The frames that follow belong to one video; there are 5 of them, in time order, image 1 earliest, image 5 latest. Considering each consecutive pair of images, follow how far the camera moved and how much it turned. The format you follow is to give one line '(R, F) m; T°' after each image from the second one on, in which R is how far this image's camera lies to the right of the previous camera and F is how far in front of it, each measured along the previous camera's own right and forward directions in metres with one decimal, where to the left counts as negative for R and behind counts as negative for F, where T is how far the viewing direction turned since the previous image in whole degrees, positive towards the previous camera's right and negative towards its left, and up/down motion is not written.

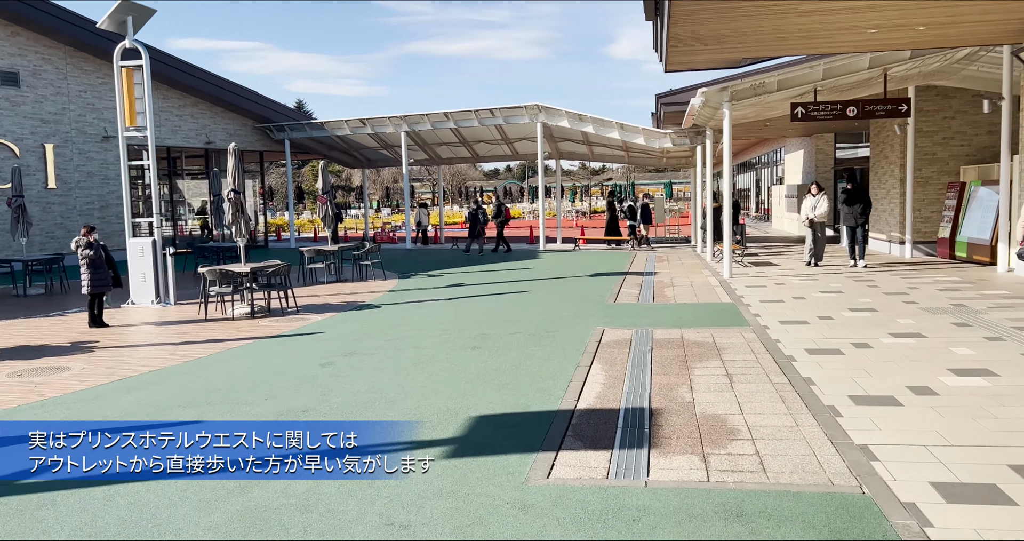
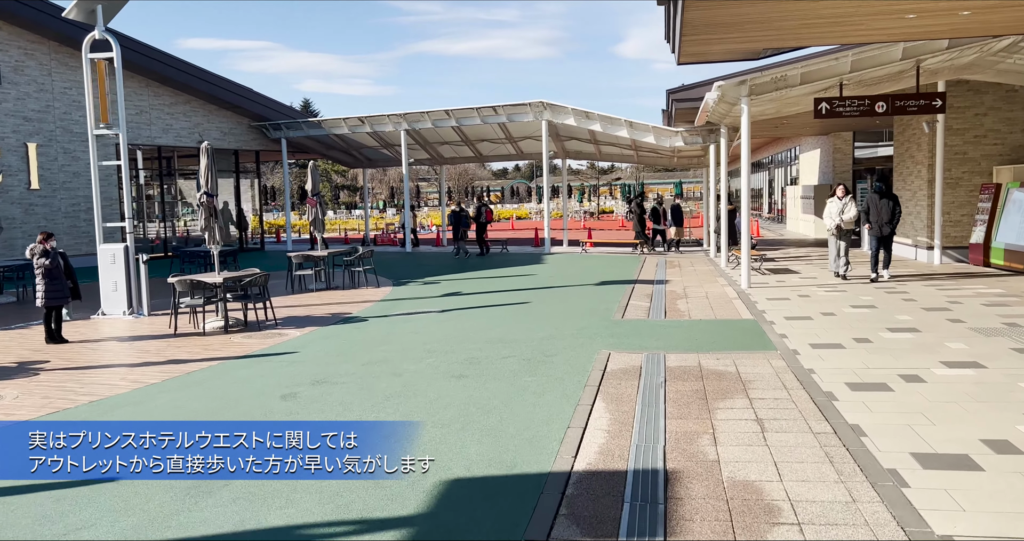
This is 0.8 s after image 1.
(+0.1, +1.0) m; -1°
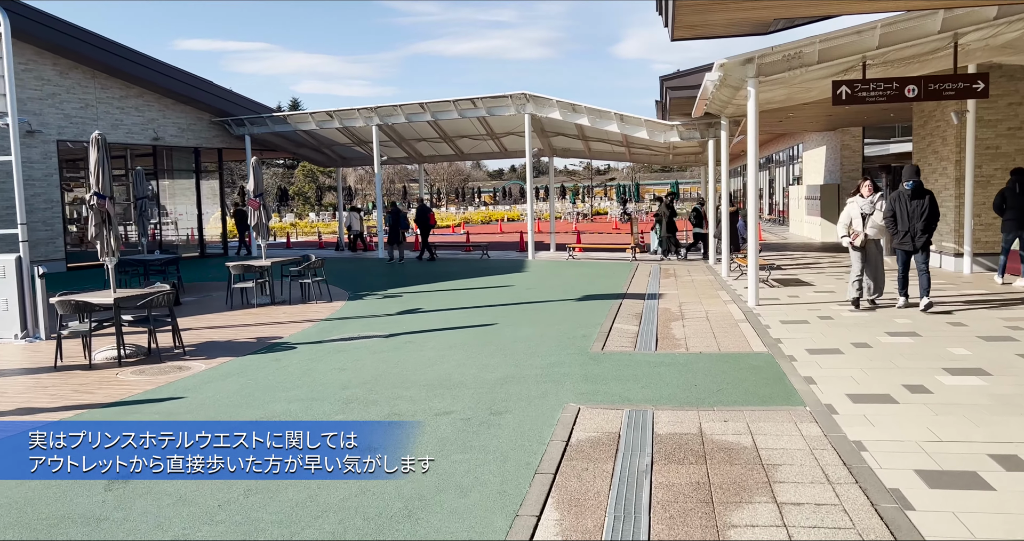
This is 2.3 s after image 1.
(+0.4, +1.9) m; 0°
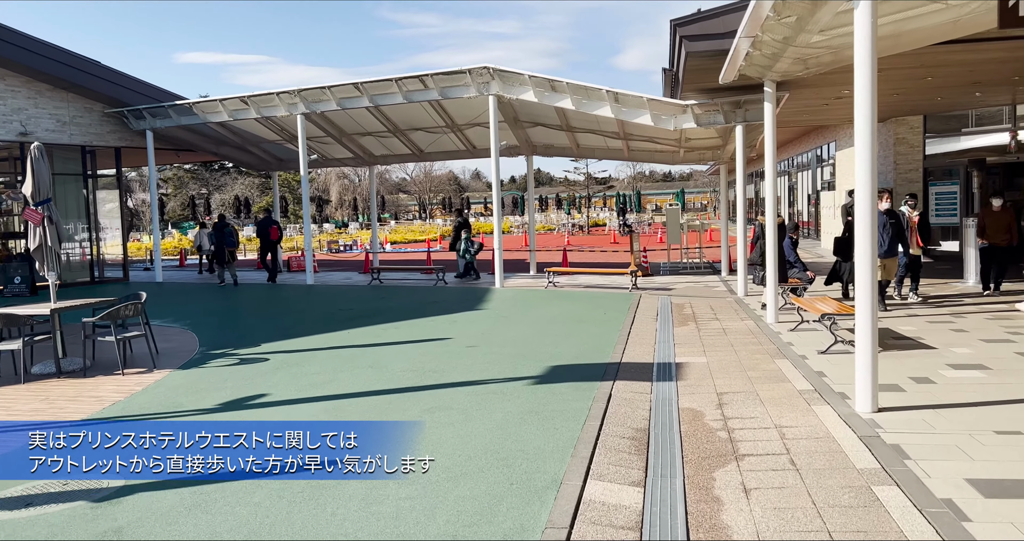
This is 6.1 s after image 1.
(+0.8, +5.0) m; 0°
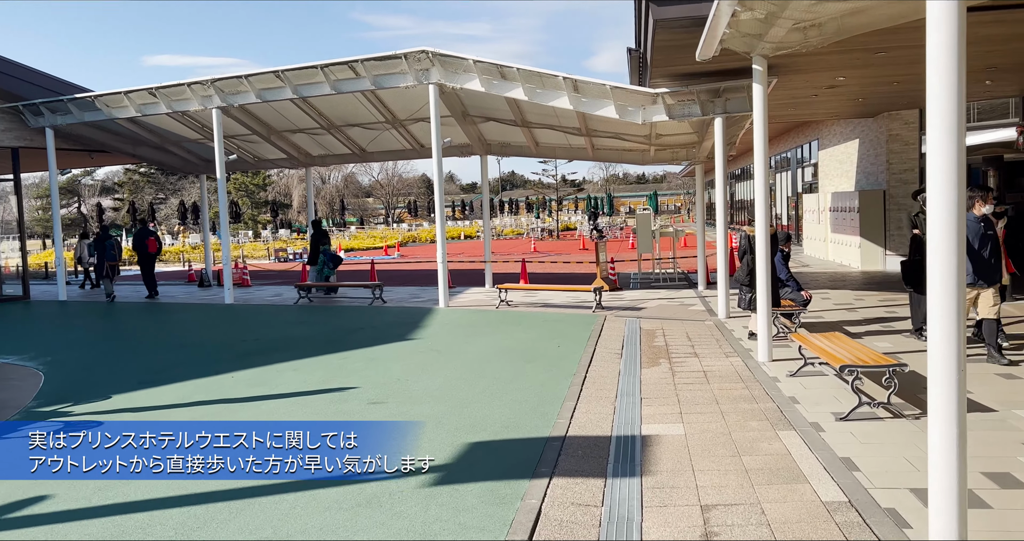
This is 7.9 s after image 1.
(+0.5, +2.1) m; +2°
